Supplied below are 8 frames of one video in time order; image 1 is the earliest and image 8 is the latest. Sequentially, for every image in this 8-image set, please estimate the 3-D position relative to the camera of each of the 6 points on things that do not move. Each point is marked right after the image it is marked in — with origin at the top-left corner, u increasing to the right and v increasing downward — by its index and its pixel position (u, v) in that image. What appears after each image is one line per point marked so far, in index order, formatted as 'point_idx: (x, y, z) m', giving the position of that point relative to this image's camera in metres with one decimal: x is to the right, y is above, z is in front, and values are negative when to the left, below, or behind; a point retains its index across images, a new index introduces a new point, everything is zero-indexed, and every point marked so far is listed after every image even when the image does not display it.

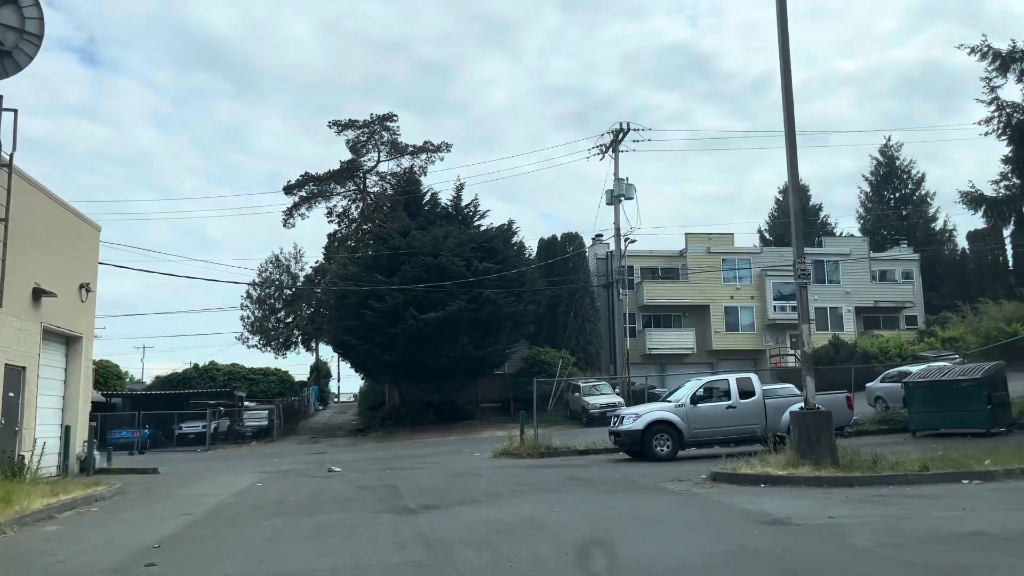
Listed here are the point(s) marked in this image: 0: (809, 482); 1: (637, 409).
0: (+3.7, -2.5, +10.5) m
1: (+2.5, -2.4, +16.7) m
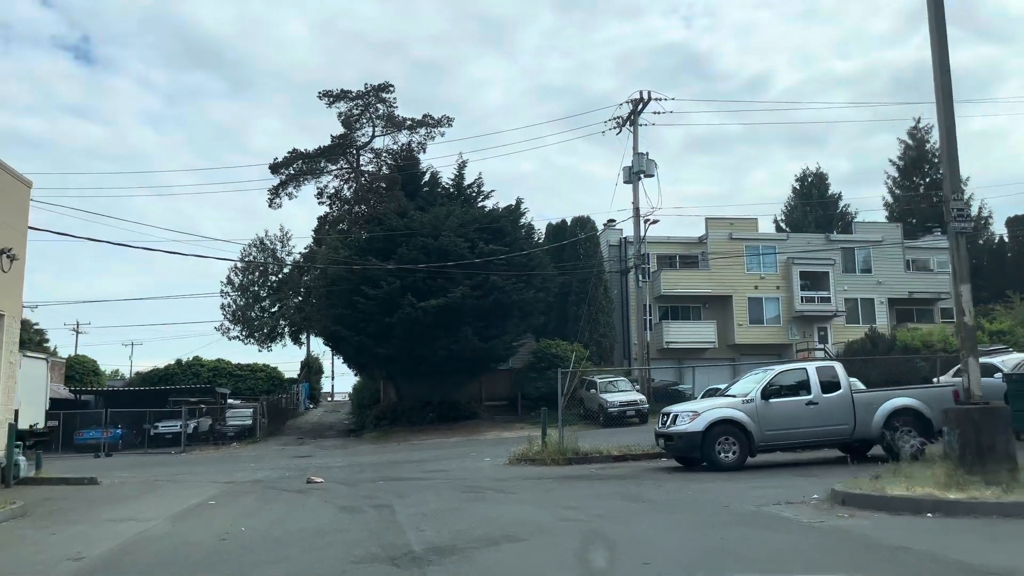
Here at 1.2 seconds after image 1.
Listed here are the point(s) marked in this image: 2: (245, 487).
0: (+4.2, -1.9, +7.1) m
1: (+2.9, -1.9, +13.3) m
2: (-4.4, -3.3, +13.9) m
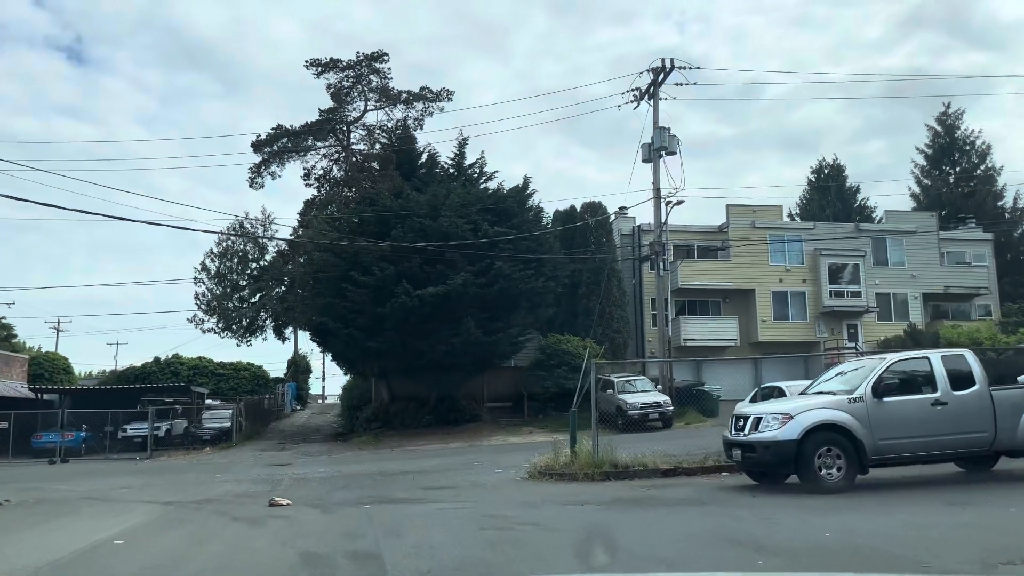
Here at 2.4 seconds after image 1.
0: (+4.6, -1.4, +3.9) m
1: (+3.3, -1.4, +10.1) m
2: (-4.1, -2.8, +10.6) m
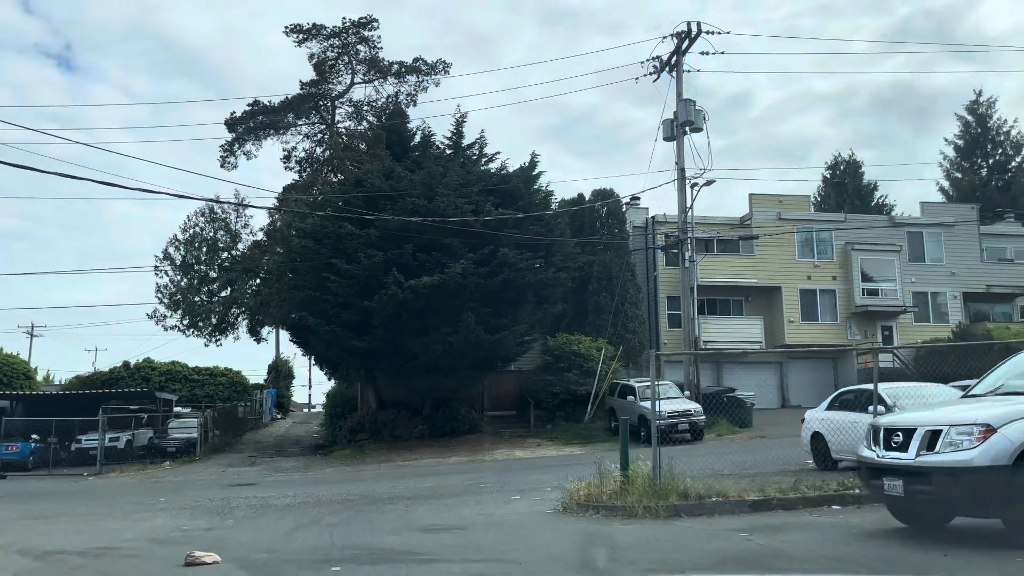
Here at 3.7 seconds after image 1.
0: (+5.0, -0.9, +0.4) m
1: (+3.7, -1.0, +6.6) m
2: (-3.7, -2.4, +7.0) m
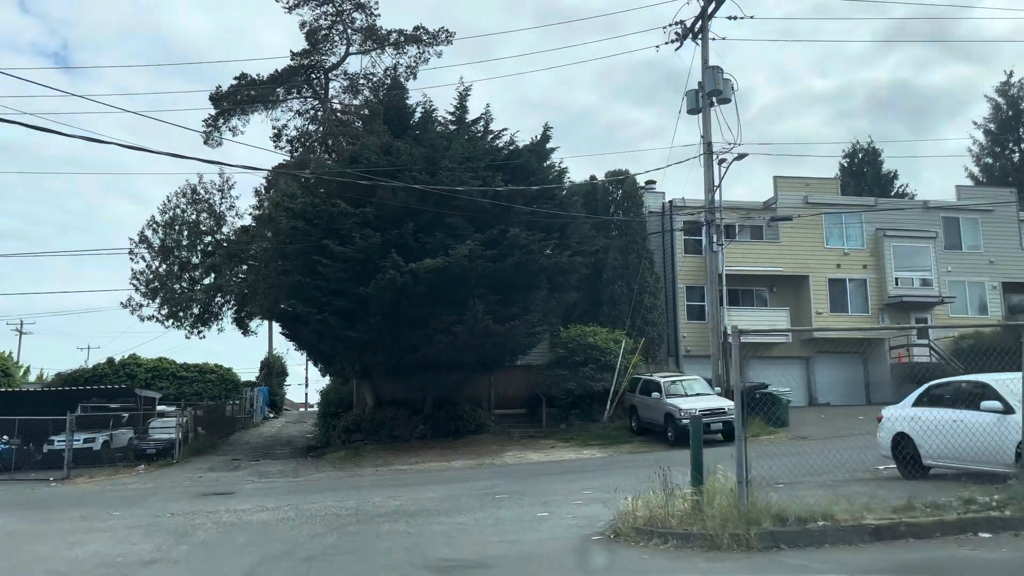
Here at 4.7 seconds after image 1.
0: (+5.4, -0.6, -1.9) m
1: (+4.0, -0.6, +4.3) m
2: (-3.4, -2.0, +4.7) m
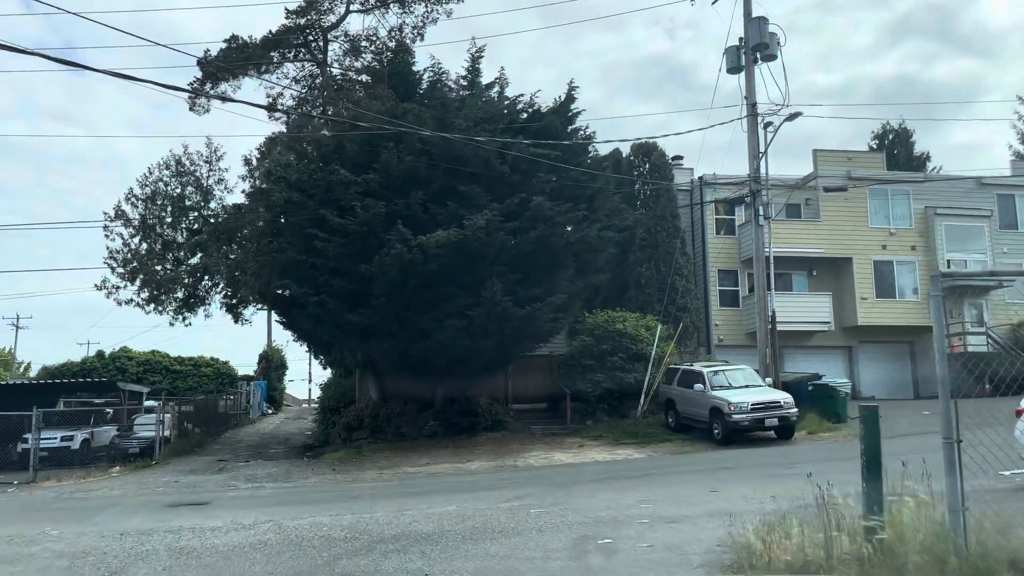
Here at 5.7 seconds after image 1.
0: (+5.8, -0.1, -4.5) m
1: (+4.4, -0.2, +1.7) m
2: (-2.9, -1.5, +2.1) m
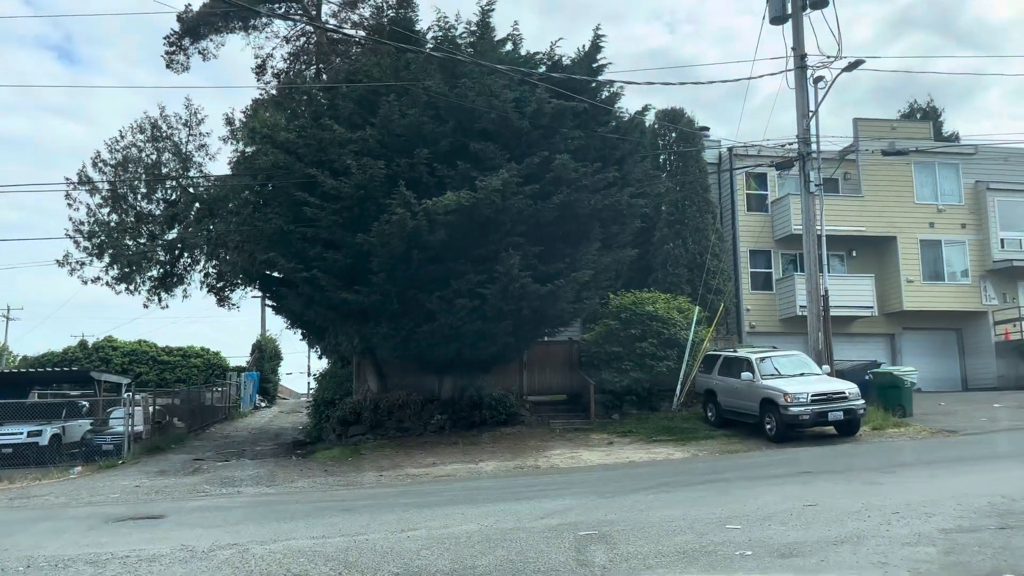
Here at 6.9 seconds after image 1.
0: (+6.1, +0.2, -7.0) m
1: (+4.8, +0.2, -0.8) m
2: (-2.6, -1.1, -0.3) m
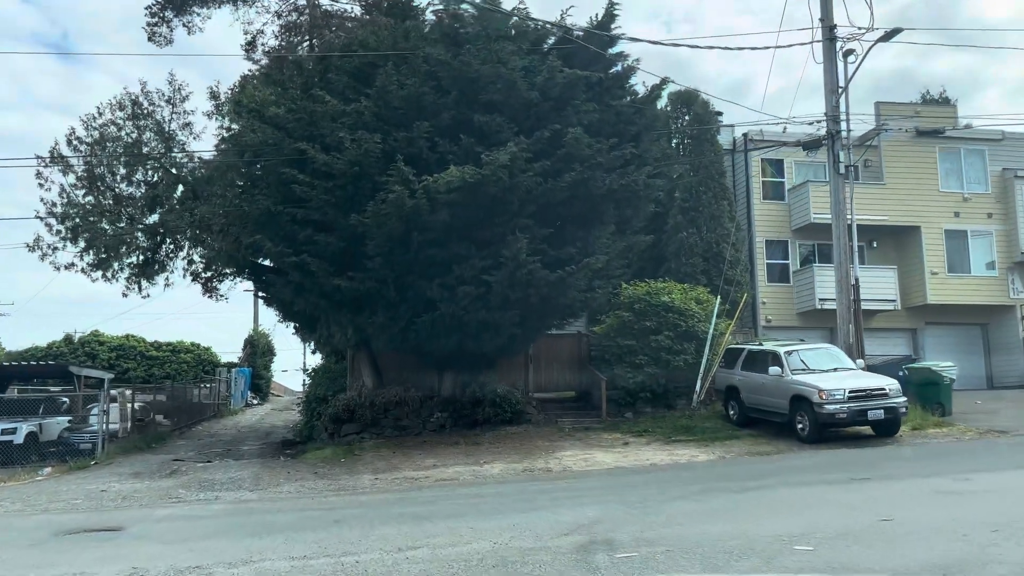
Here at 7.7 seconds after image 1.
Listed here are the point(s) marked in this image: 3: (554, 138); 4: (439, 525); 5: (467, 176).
0: (+6.4, +0.4, -8.3) m
1: (+5.0, +0.4, -2.1) m
2: (-2.4, -0.9, -1.7) m
3: (+0.8, +2.8, +15.6) m
4: (-0.7, -2.2, +7.7) m
5: (-0.8, +1.8, +13.9) m
